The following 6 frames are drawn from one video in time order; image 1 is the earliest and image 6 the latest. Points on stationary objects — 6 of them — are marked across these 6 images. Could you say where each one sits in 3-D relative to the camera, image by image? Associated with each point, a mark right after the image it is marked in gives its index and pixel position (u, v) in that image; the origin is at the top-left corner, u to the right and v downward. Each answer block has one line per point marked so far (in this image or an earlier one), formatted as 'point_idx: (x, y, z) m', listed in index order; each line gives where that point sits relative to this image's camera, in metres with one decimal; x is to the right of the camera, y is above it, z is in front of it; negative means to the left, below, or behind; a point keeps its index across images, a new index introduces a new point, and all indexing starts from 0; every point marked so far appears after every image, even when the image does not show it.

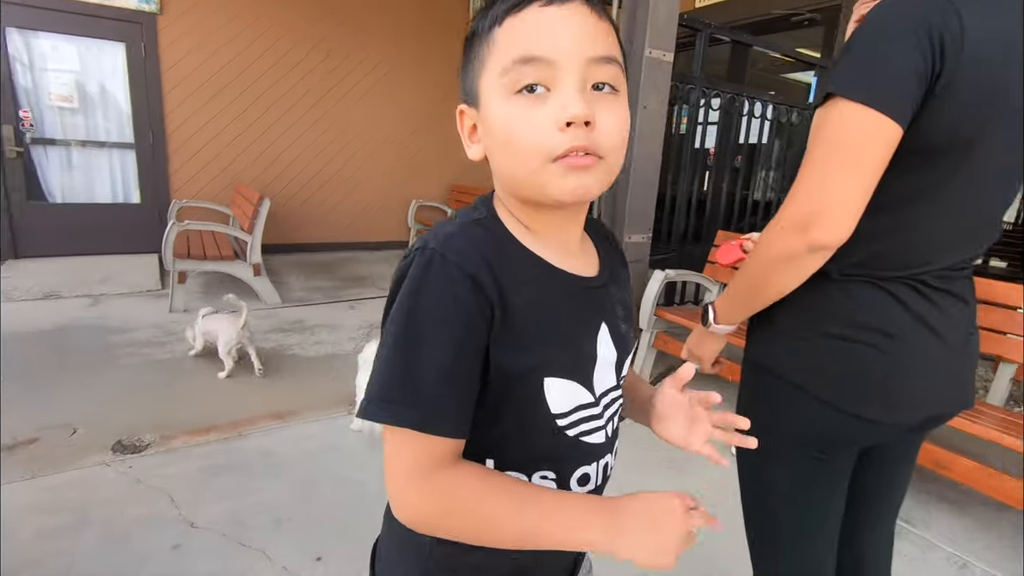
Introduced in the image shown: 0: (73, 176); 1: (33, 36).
0: (-4.3, +1.1, +5.3) m
1: (-4.3, +2.3, +4.9) m
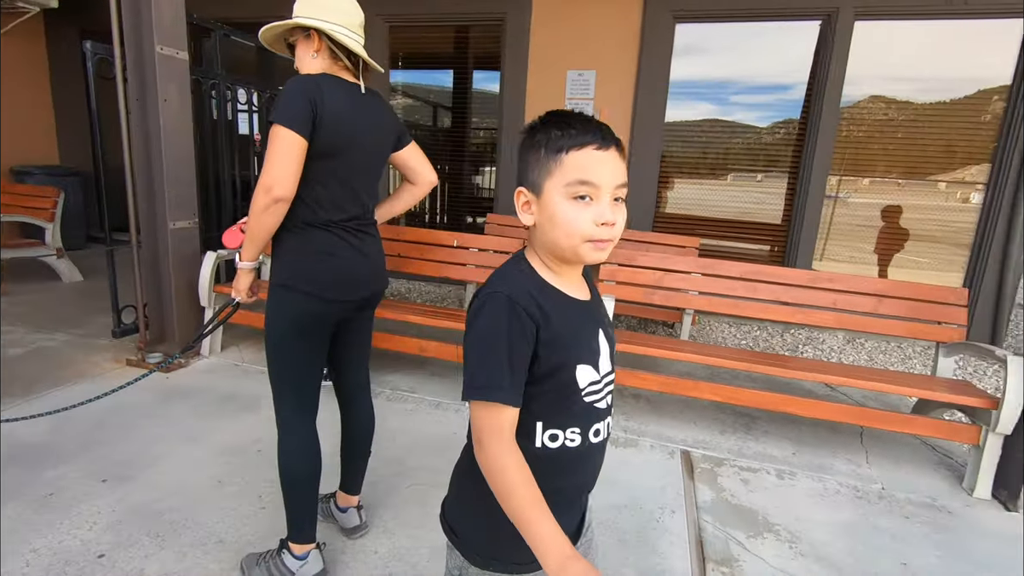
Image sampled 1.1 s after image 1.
0: (-7.3, +0.3, +1.6) m
1: (-7.2, +1.5, +1.2) m
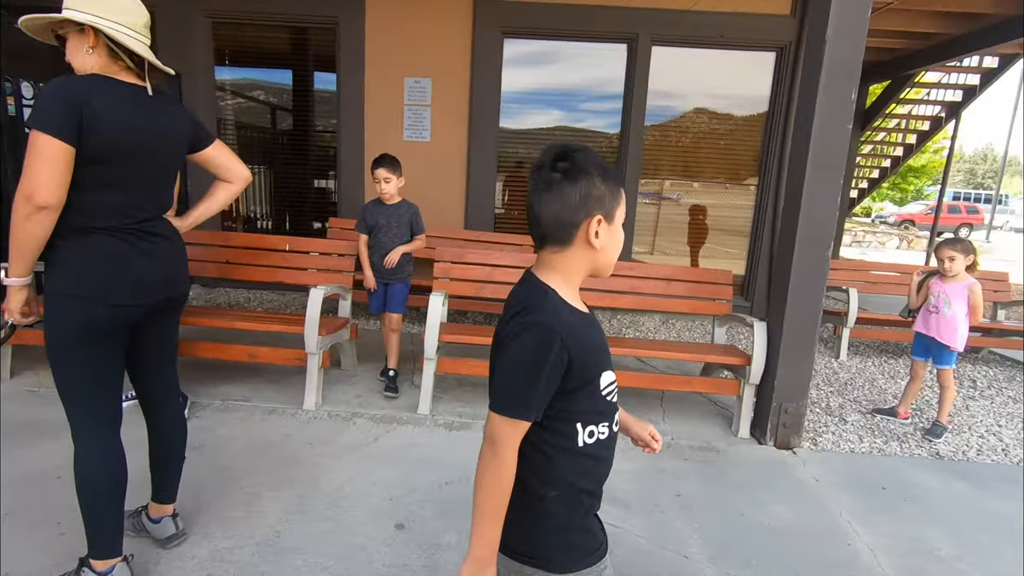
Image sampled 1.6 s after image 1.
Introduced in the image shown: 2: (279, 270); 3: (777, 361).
0: (-7.7, 0.0, -0.1) m
1: (-7.6, +1.2, -0.4) m
2: (-1.6, +0.1, +3.7) m
3: (+1.5, -0.4, +3.1) m
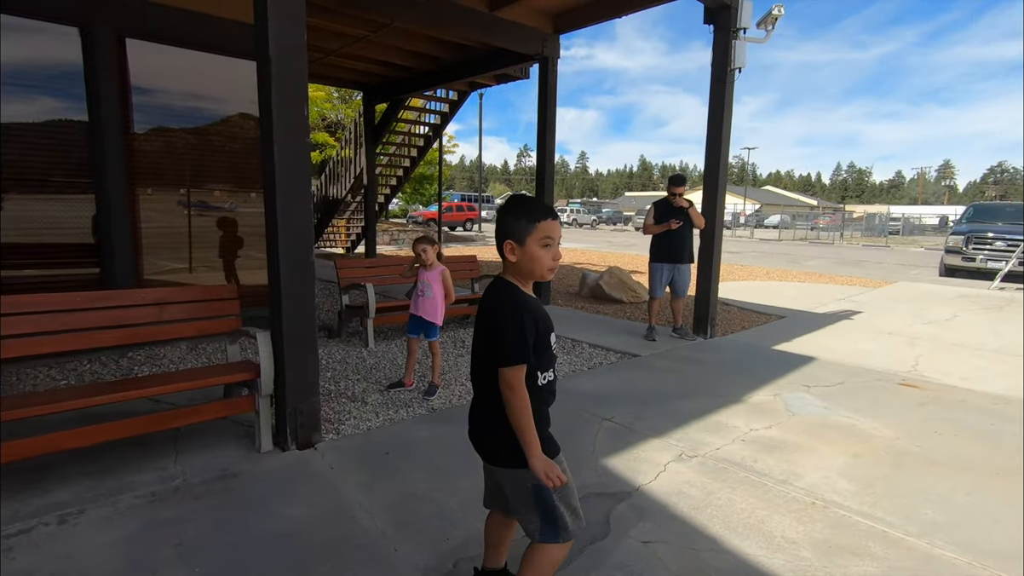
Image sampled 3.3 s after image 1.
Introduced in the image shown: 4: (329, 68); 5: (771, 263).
0: (-5.9, -1.2, -5.4) m
1: (-5.7, 0.0, -5.7) m
2: (-4.1, -0.4, +1.4) m
3: (-1.4, -0.5, +3.2) m
4: (-3.5, +4.3, +10.4) m
5: (+8.2, +0.8, +17.2) m
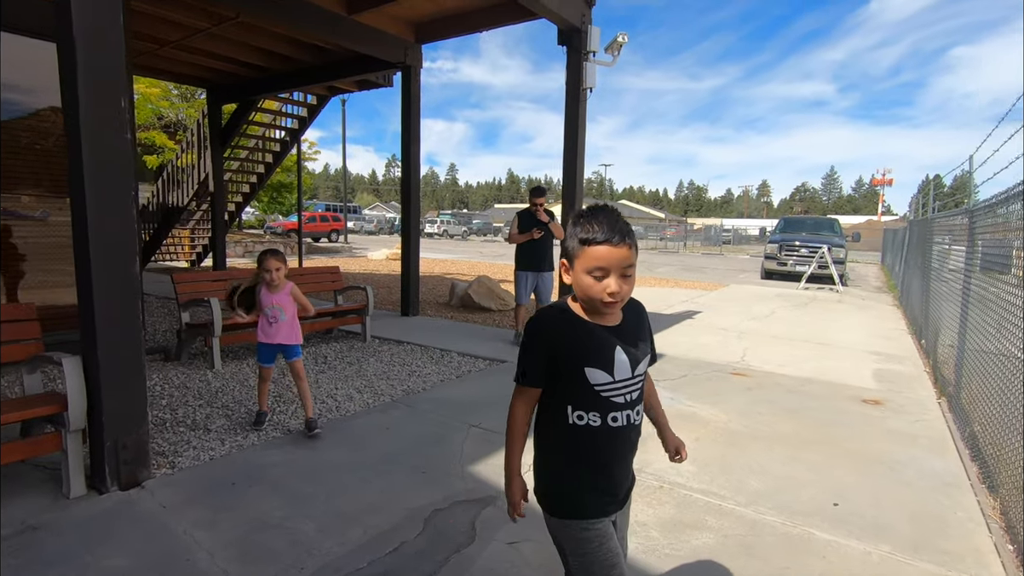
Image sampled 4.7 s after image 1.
0: (-4.5, -1.1, -6.7) m
1: (-4.3, +0.1, -6.9) m
2: (-4.3, -0.5, +0.4) m
3: (-2.1, -0.6, +2.8) m
4: (-6.0, +4.0, +9.3) m
5: (+3.9, +0.6, +18.6) m
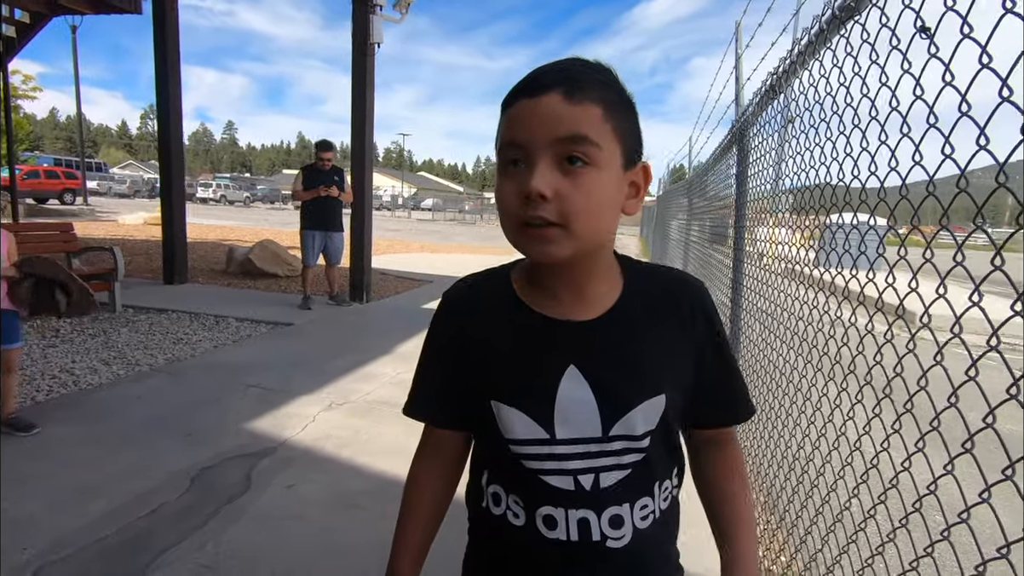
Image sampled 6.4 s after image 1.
0: (-1.9, -1.4, -7.7) m
1: (-1.7, -0.2, -7.9) m
2: (-4.3, -0.5, -1.0) m
3: (-3.1, -0.3, +1.9) m
4: (-9.1, +4.4, +6.4) m
5: (-3.1, +1.7, +18.8) m
